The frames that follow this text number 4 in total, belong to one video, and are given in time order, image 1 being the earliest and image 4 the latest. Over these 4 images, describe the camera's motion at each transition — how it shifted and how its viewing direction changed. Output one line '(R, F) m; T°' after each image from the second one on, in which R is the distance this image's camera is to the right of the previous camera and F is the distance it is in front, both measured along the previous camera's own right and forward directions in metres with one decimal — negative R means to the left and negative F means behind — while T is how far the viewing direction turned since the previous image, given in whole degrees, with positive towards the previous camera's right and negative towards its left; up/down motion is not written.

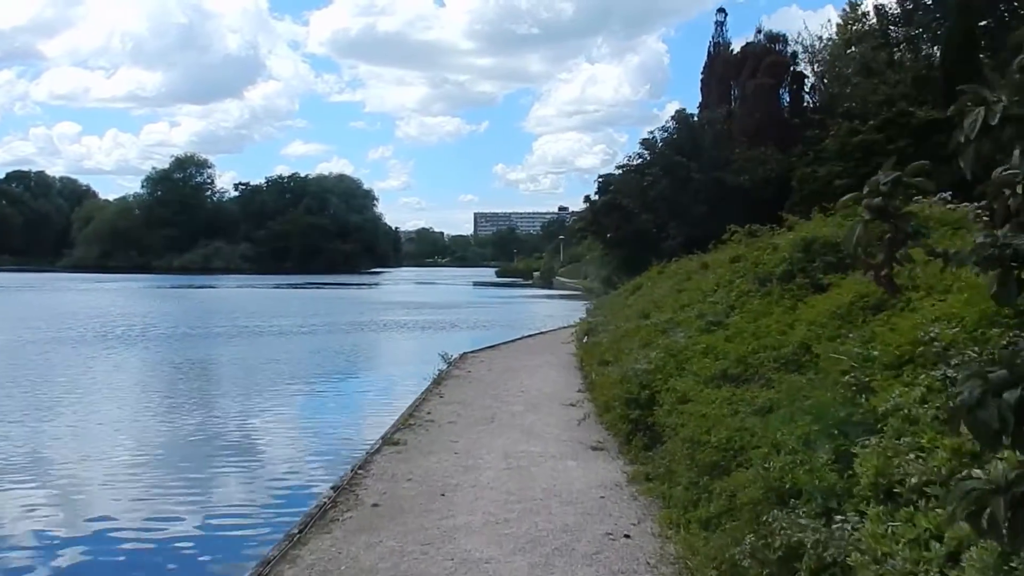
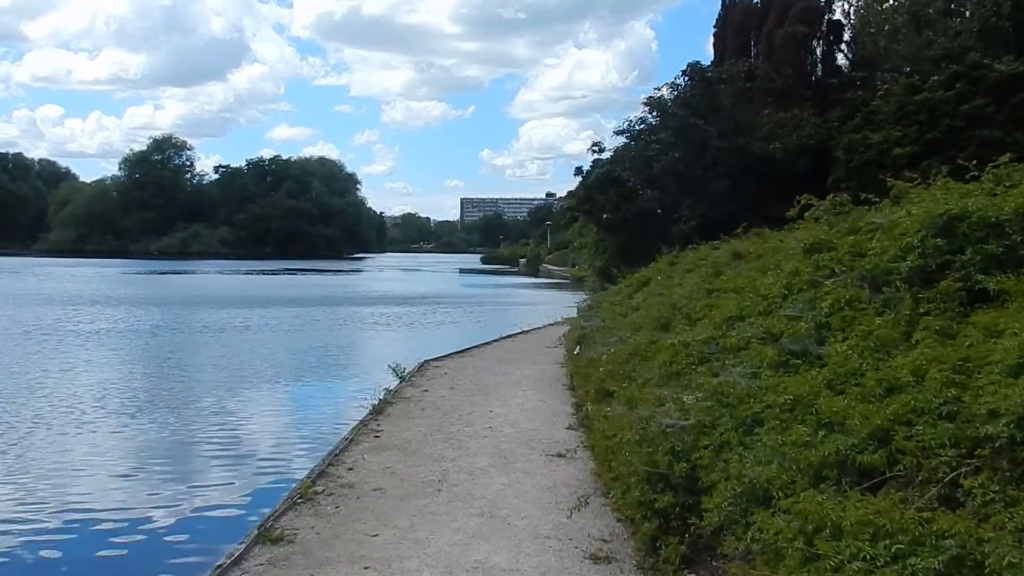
(+0.2, +4.4) m; +1°
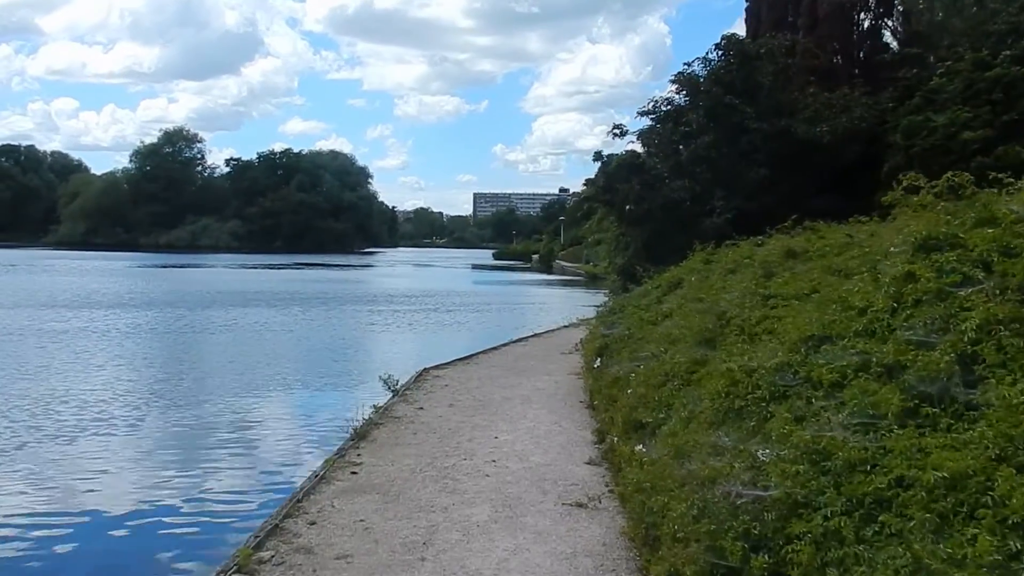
(0.0, +2.1) m; -1°
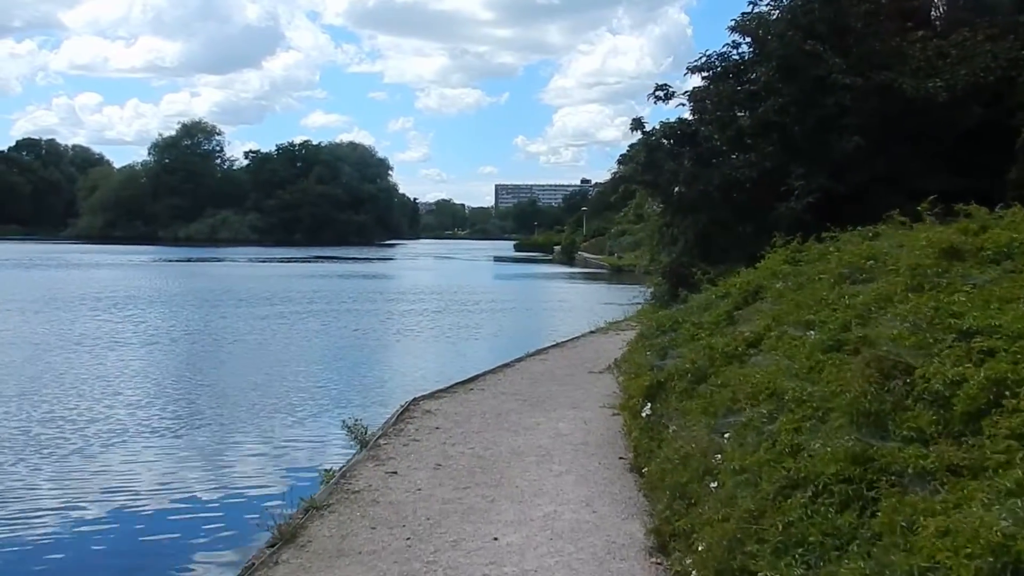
(+0.1, +3.9) m; -1°
